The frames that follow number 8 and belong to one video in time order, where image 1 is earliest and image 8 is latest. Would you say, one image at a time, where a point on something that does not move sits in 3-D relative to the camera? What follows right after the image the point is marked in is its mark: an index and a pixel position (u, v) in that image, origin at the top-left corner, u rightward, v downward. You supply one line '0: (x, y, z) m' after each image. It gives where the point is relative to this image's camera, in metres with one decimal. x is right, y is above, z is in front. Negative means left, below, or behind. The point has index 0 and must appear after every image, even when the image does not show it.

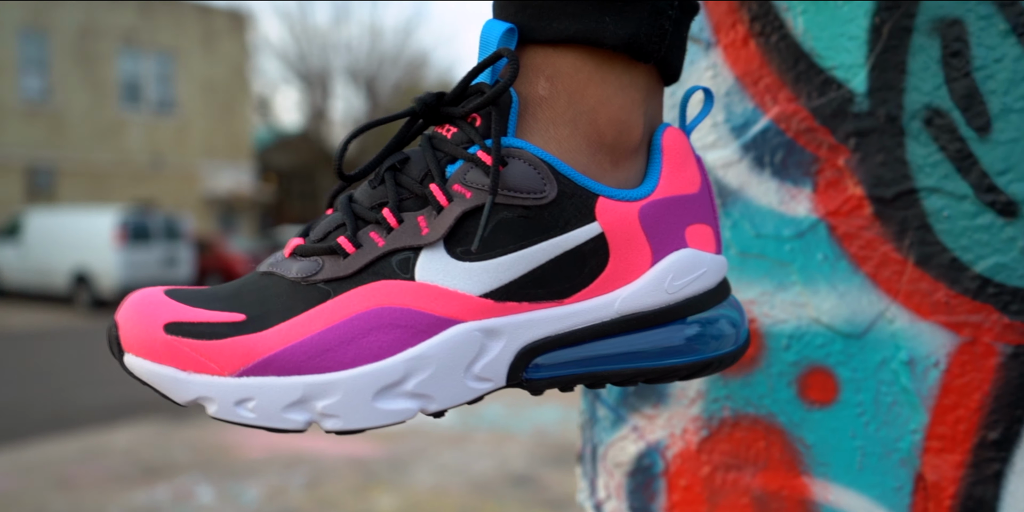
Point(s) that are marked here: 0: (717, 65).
0: (+0.2, +0.1, +0.8) m
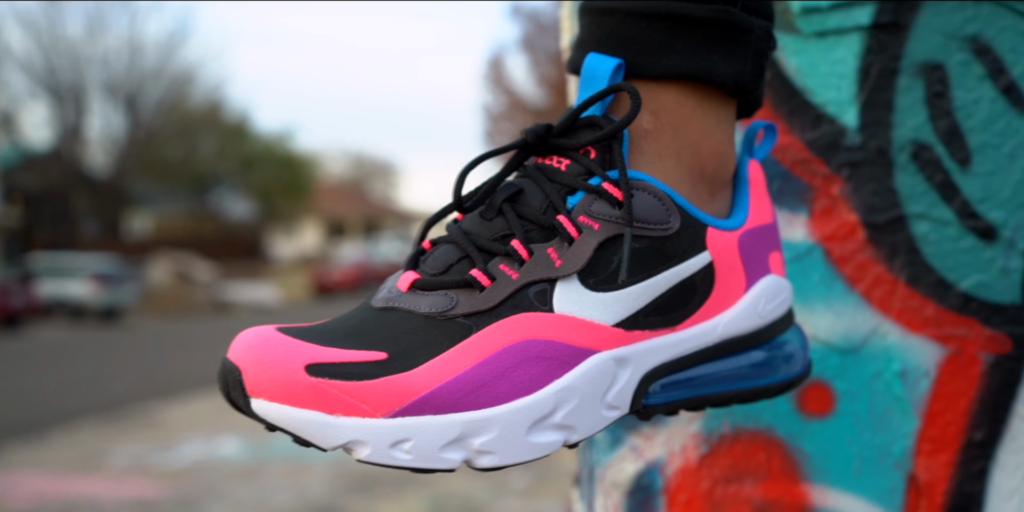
0: (+0.2, +0.1, +0.8) m
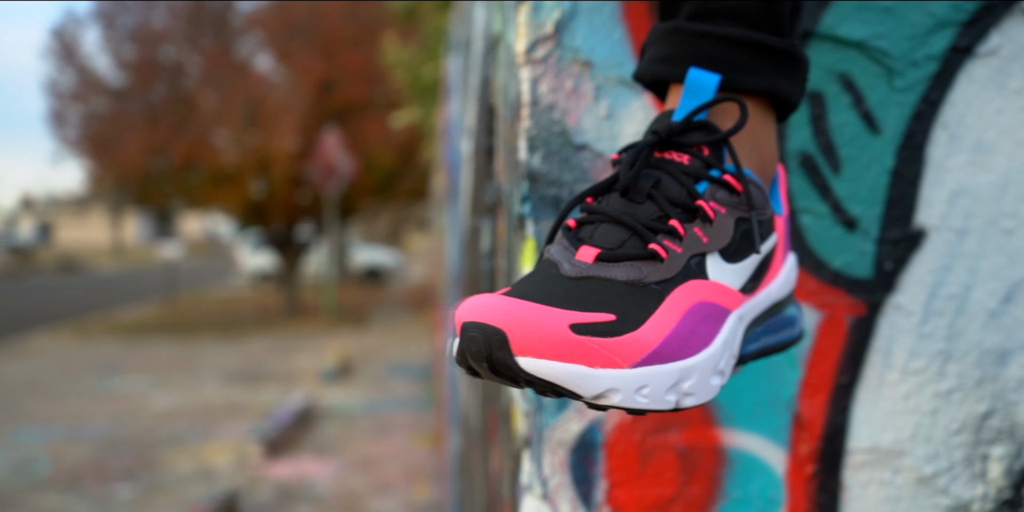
0: (+0.1, +0.1, +0.9) m
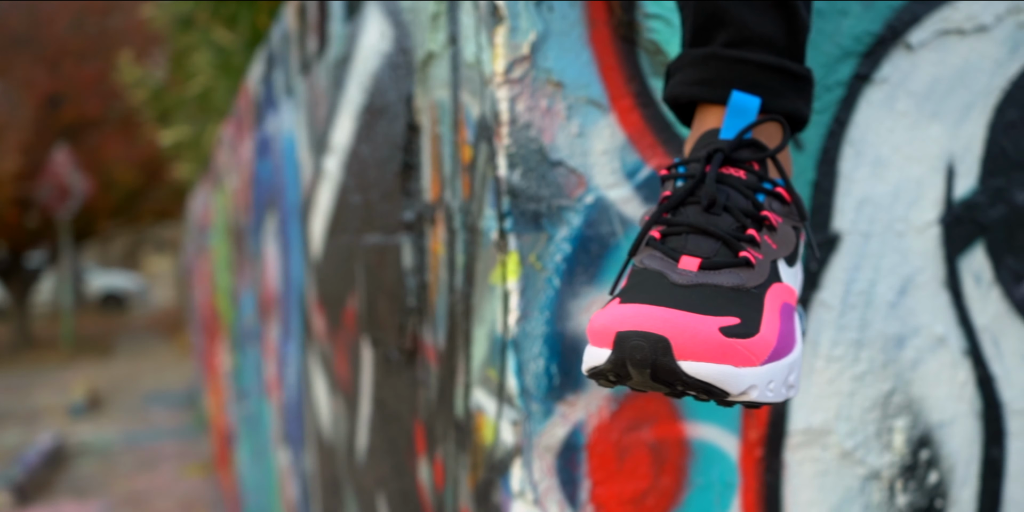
0: (+0.1, +0.1, +1.0) m
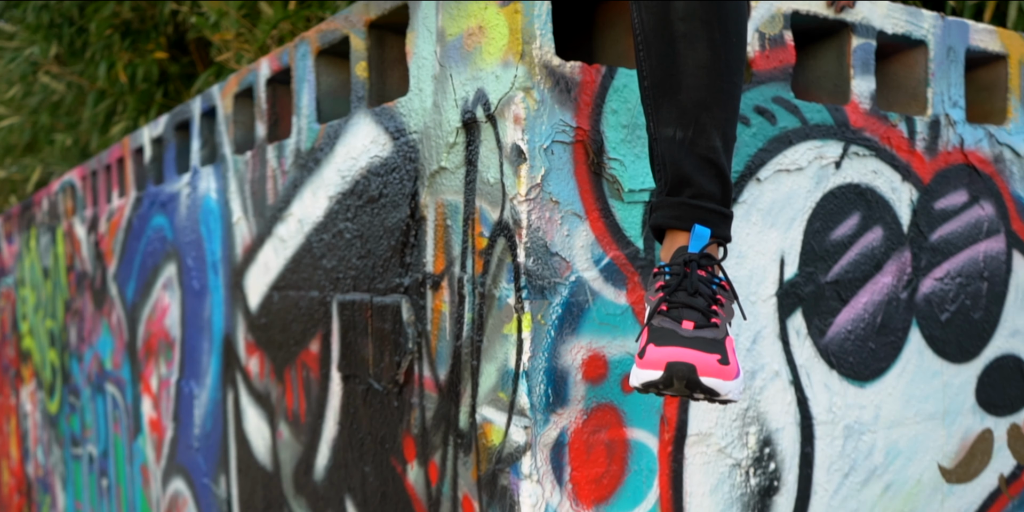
0: (+0.1, 0.0, +1.5) m
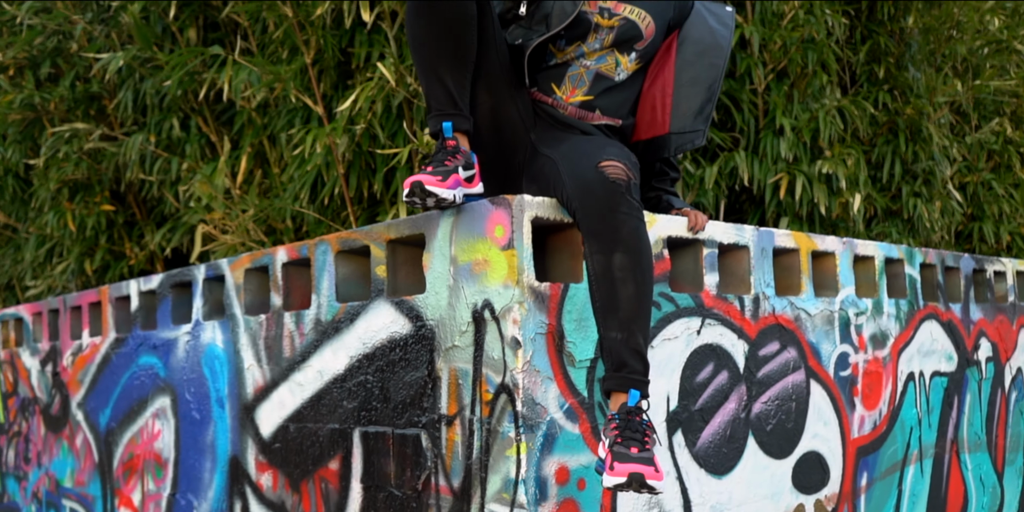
0: (+0.1, -0.3, +2.4) m
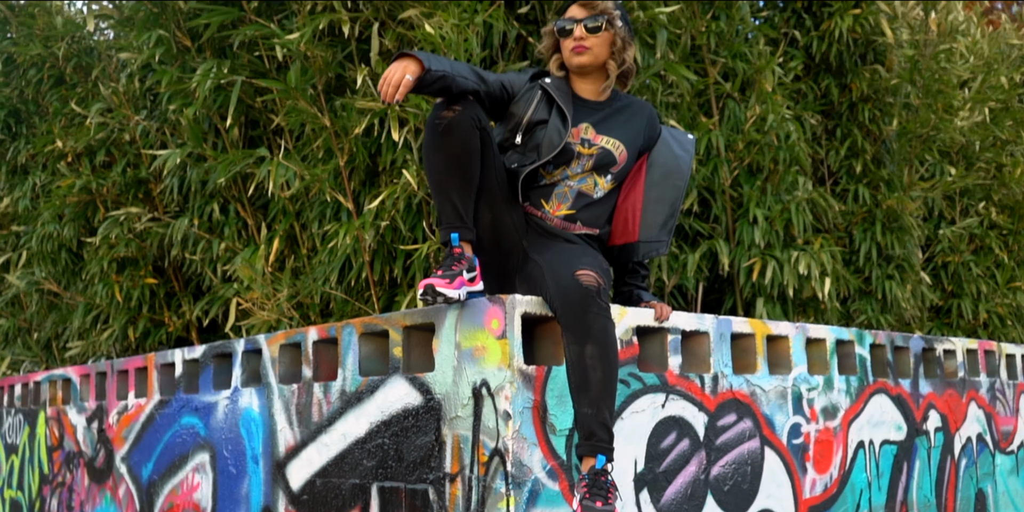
0: (+0.1, -0.6, +2.9) m
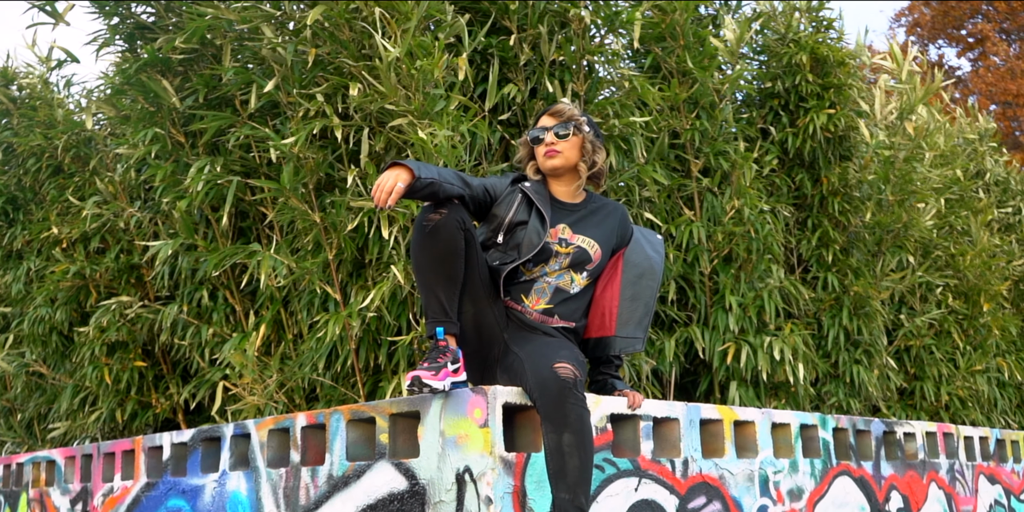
0: (0.0, -0.9, +3.1) m
